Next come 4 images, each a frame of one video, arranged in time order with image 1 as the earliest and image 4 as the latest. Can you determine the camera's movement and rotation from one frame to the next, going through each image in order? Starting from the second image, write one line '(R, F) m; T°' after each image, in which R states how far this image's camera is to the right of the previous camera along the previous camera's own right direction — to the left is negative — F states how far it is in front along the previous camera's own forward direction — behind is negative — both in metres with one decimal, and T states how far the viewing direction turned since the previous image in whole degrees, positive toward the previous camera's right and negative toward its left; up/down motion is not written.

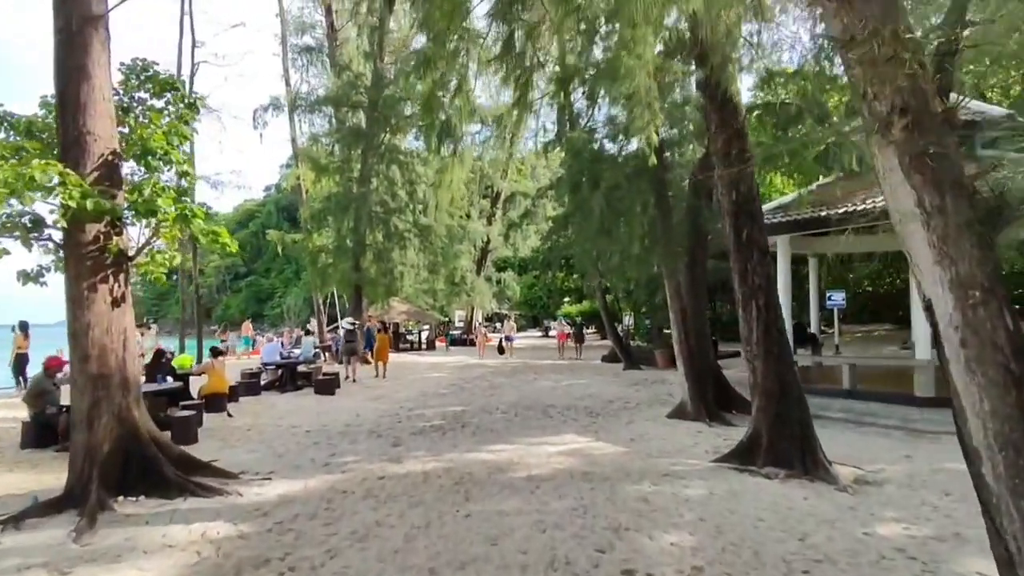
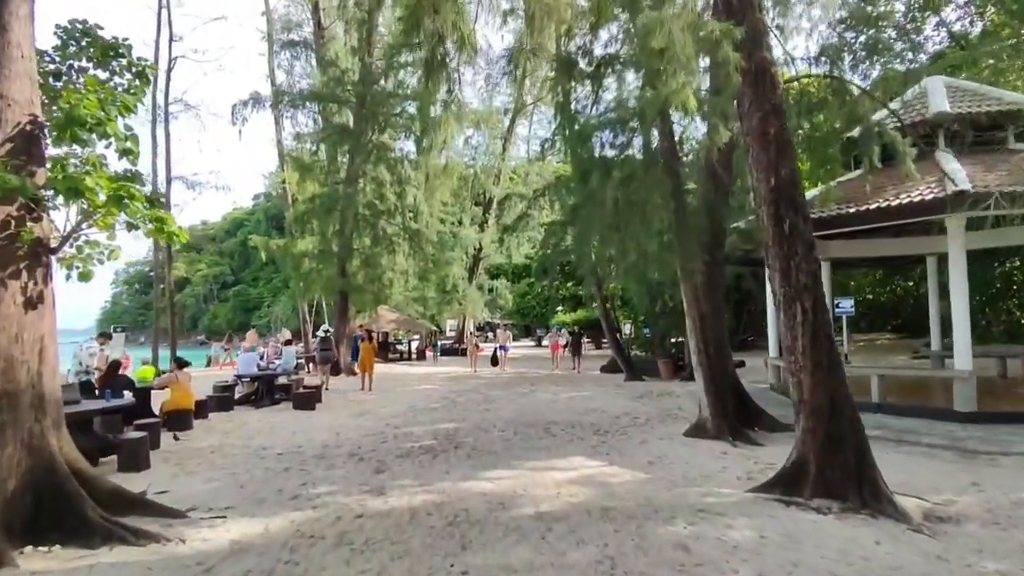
(-0.1, +1.2) m; +1°
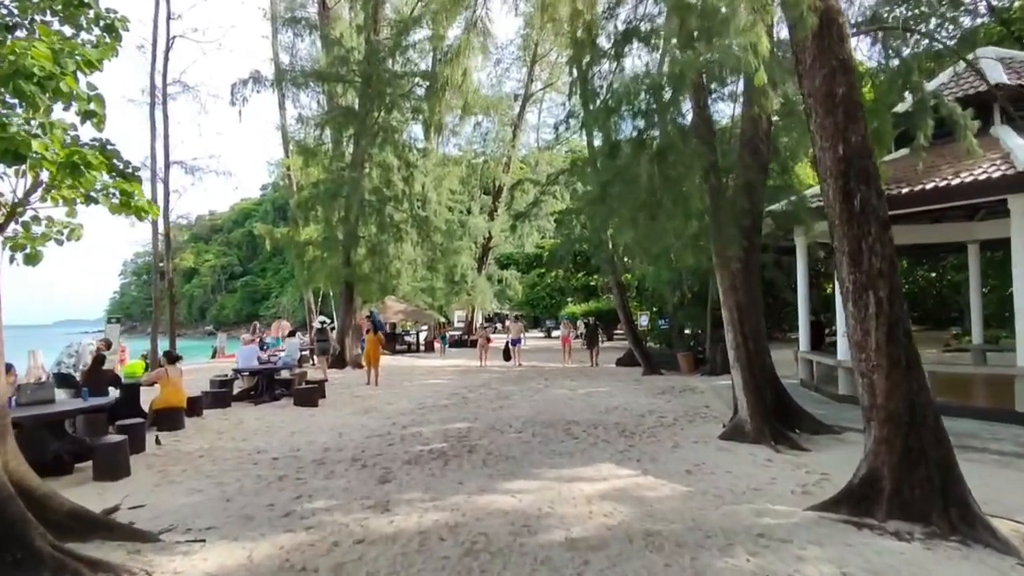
(-0.2, +0.9) m; -1°
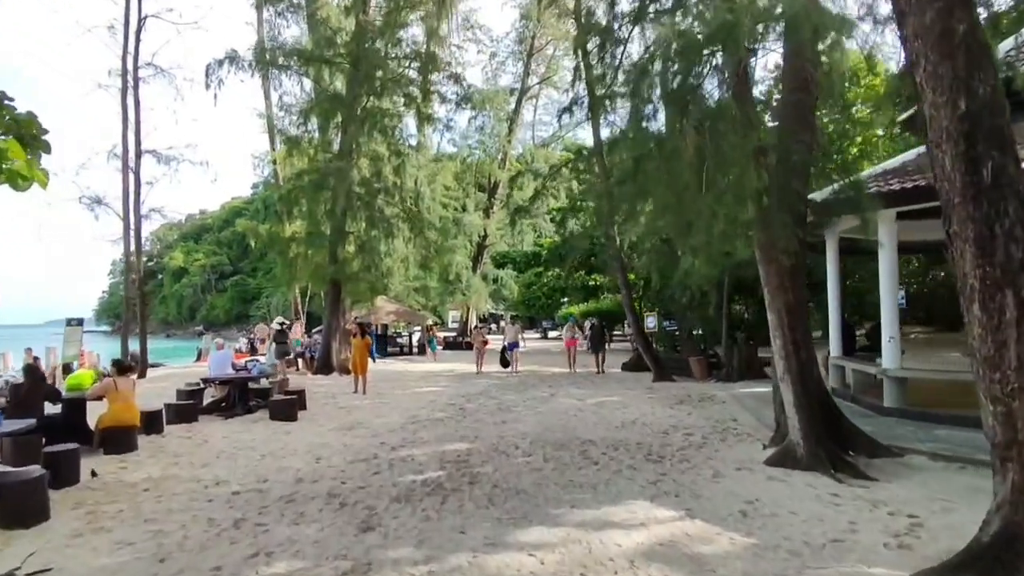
(-0.2, +1.4) m; +1°
